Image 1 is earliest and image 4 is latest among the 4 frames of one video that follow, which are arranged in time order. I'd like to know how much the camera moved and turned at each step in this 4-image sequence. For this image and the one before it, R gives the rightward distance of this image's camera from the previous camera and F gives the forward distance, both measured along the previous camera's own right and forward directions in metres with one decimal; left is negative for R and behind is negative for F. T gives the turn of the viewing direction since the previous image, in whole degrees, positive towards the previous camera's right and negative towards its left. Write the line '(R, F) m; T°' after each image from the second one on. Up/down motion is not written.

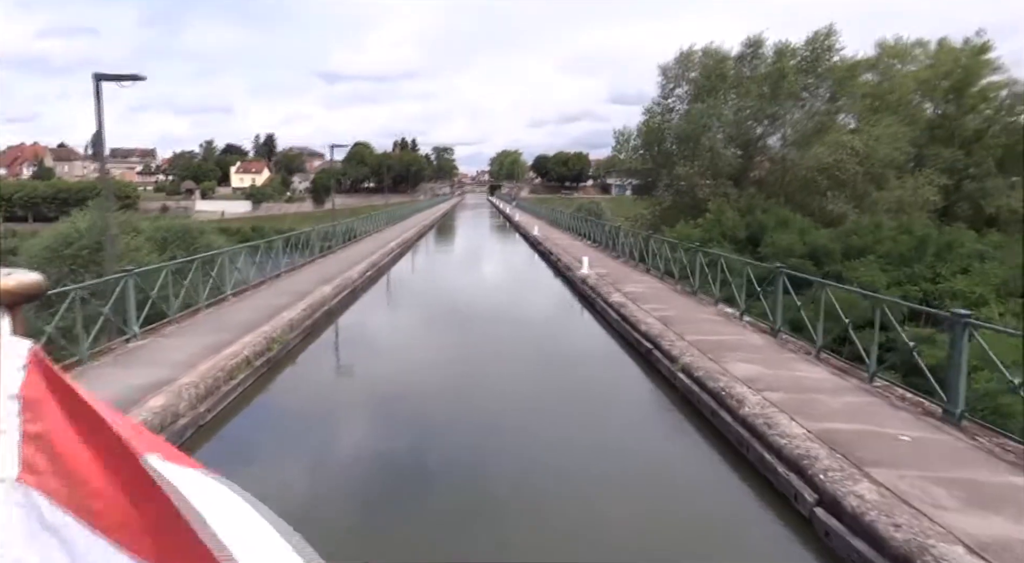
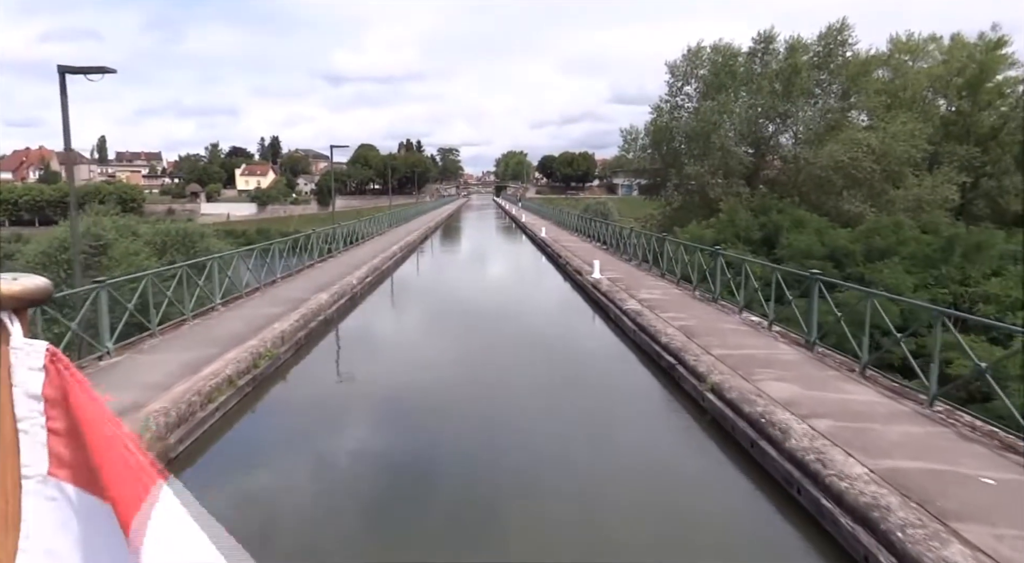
(0.0, +0.5) m; -1°
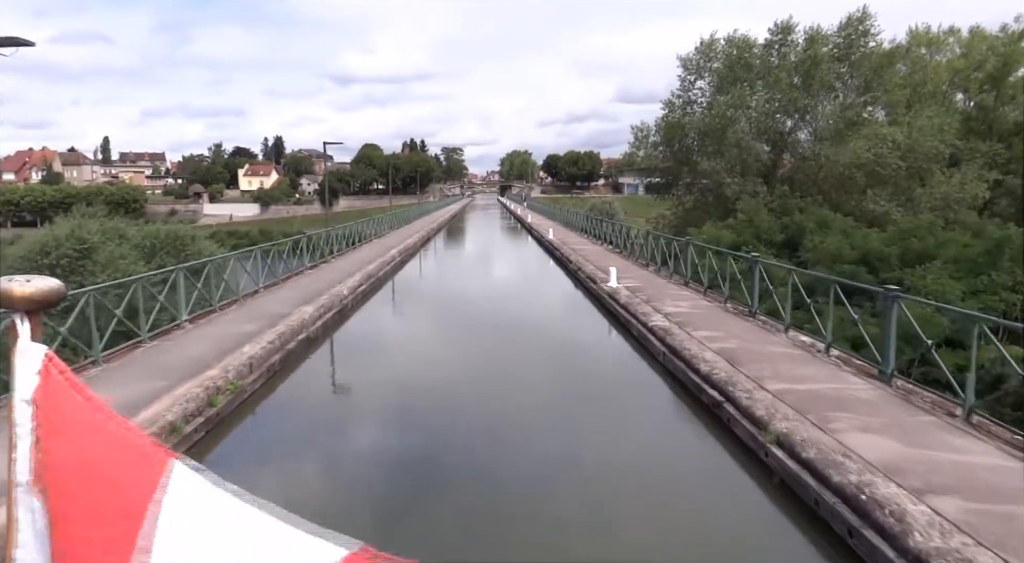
(0.0, +0.9) m; 0°
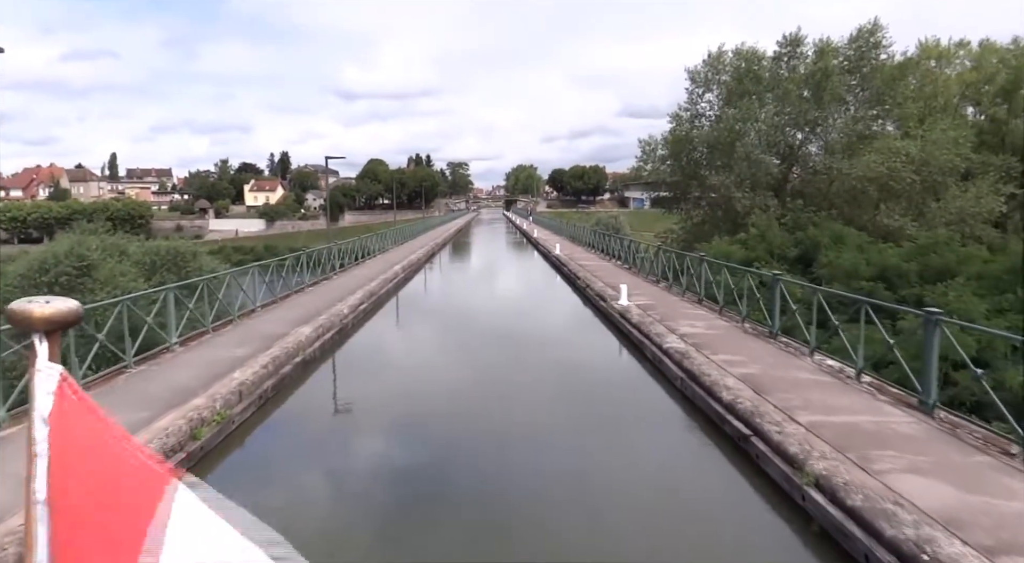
(0.0, +0.3) m; 0°
